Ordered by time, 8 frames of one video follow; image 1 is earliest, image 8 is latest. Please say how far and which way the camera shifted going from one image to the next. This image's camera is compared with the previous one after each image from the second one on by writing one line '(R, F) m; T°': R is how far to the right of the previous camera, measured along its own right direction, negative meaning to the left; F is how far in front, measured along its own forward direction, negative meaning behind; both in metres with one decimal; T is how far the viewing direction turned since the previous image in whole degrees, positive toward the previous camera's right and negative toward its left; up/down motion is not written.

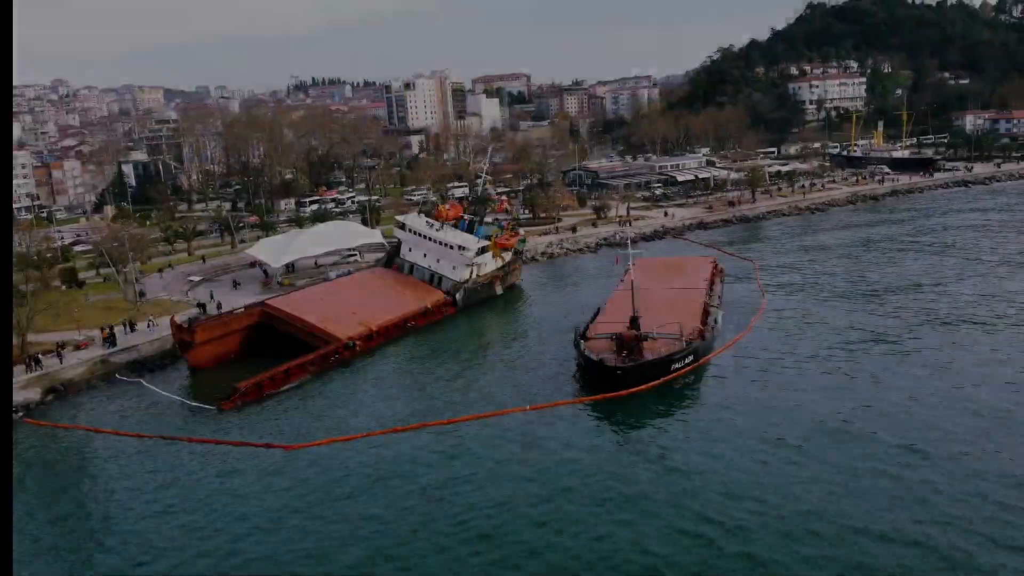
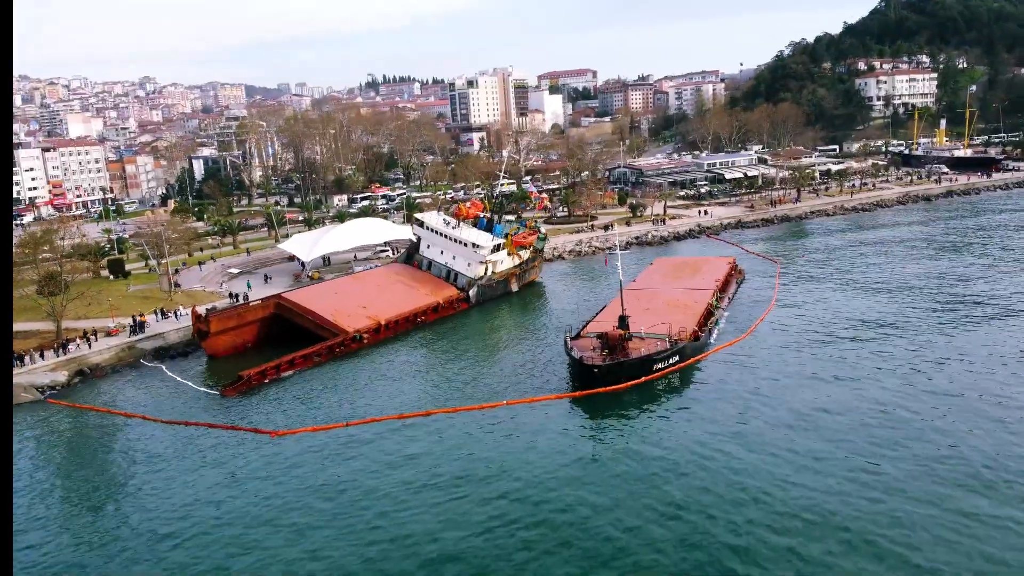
(+2.5, -0.5) m; -5°
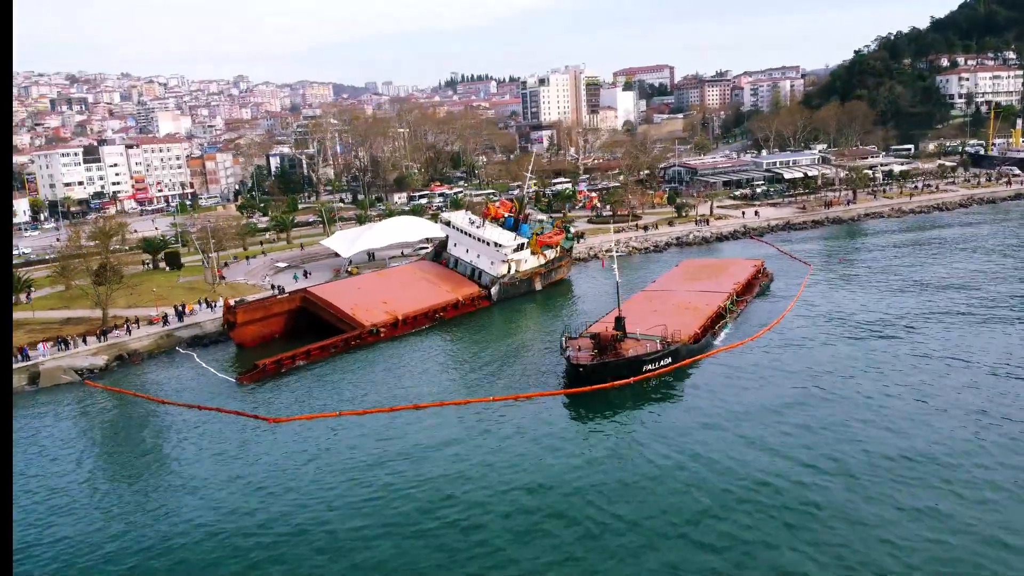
(+2.7, -0.6) m; -6°
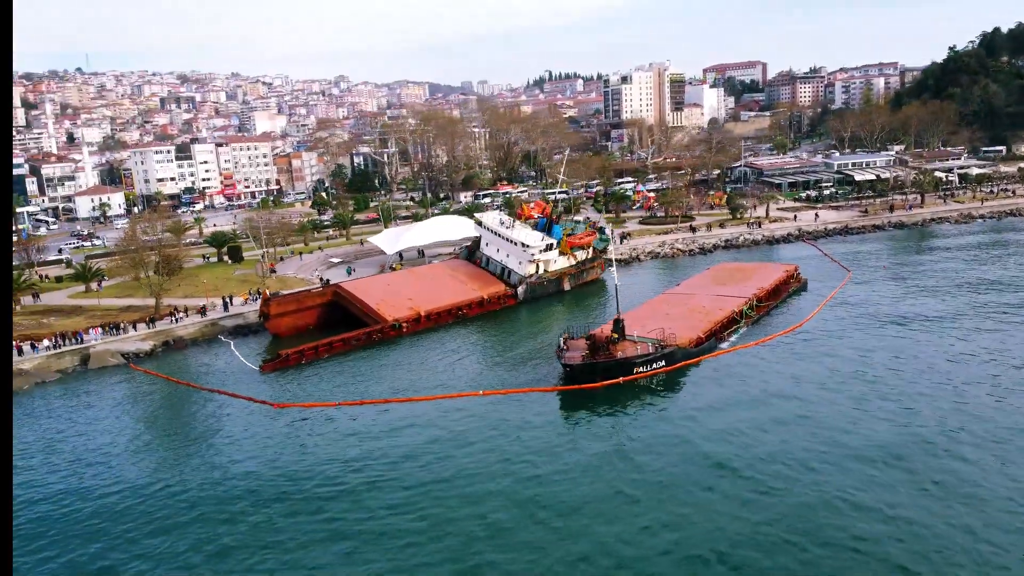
(+3.1, -0.7) m; -7°
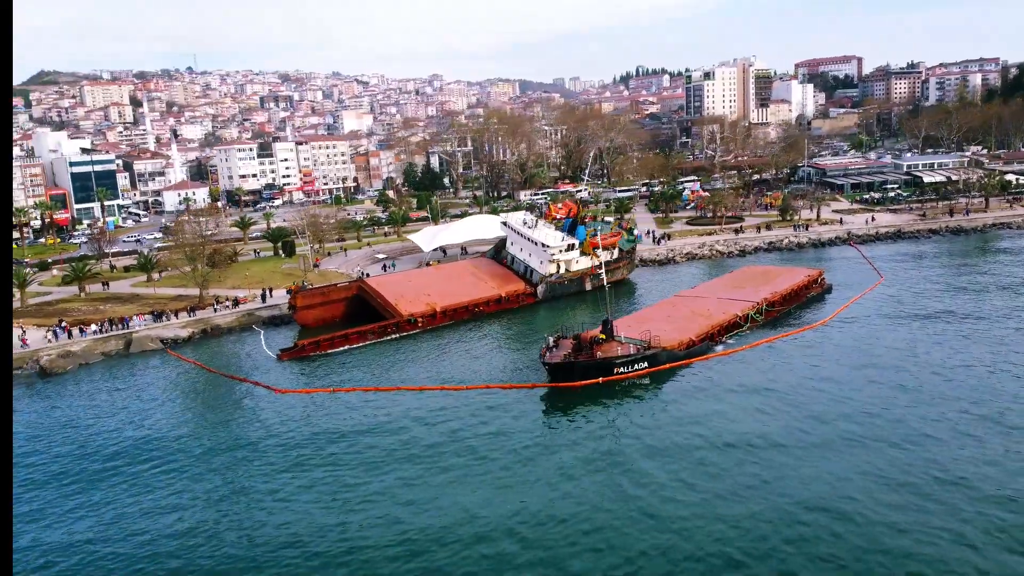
(+3.4, -0.7) m; -7°
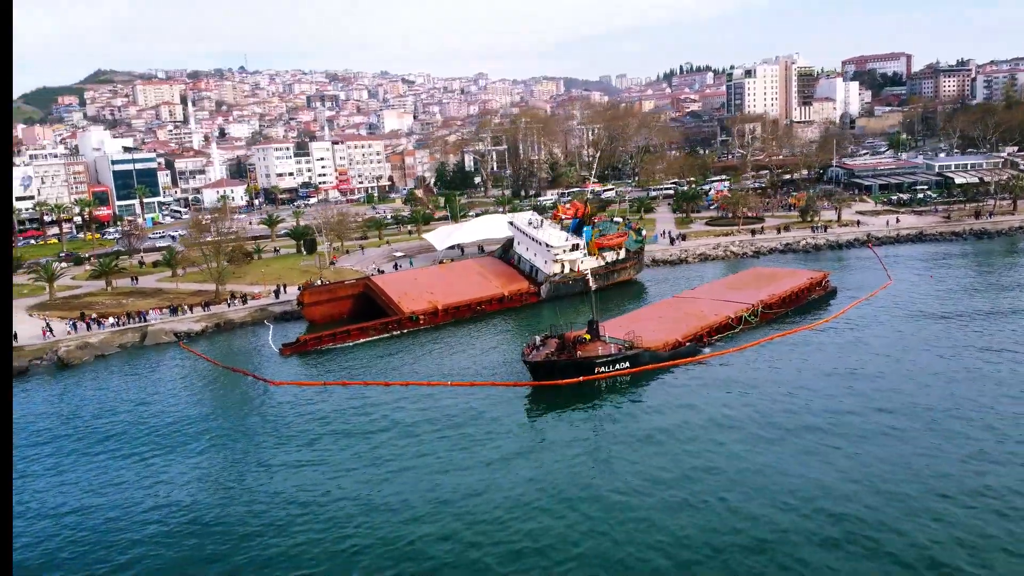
(+2.0, -0.4) m; -4°
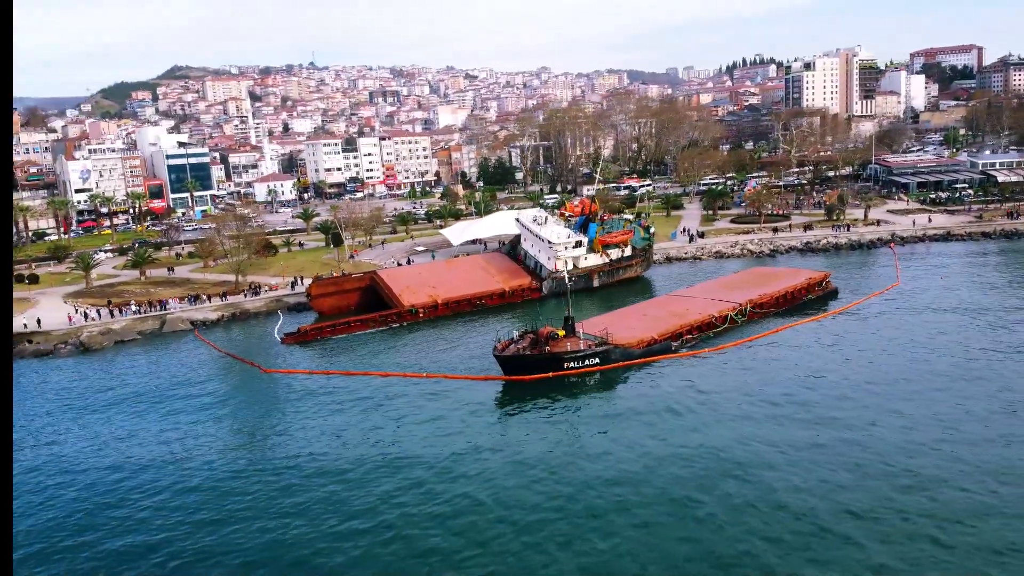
(+3.1, -0.6) m; -5°
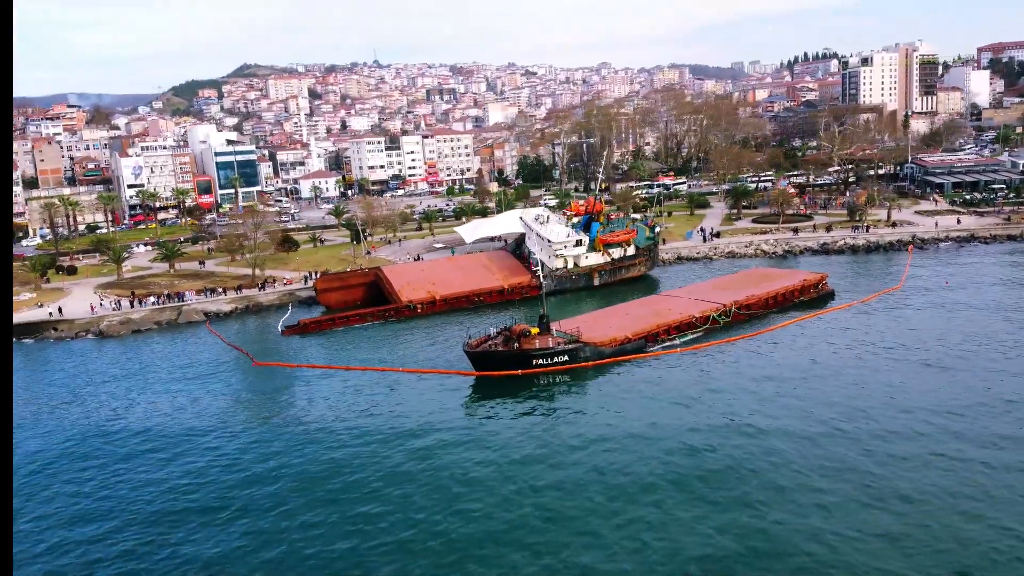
(+3.1, -0.5) m; -5°
